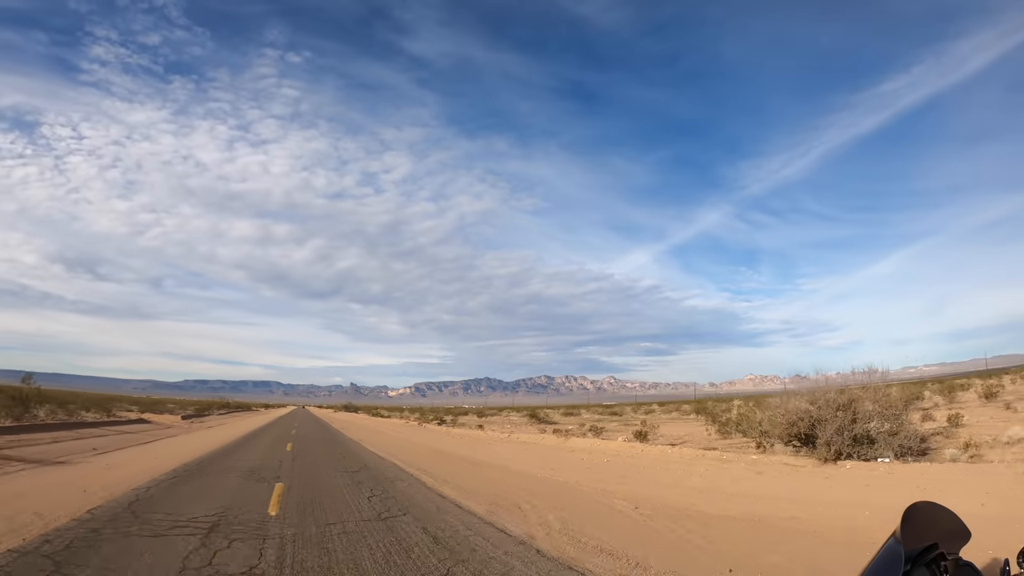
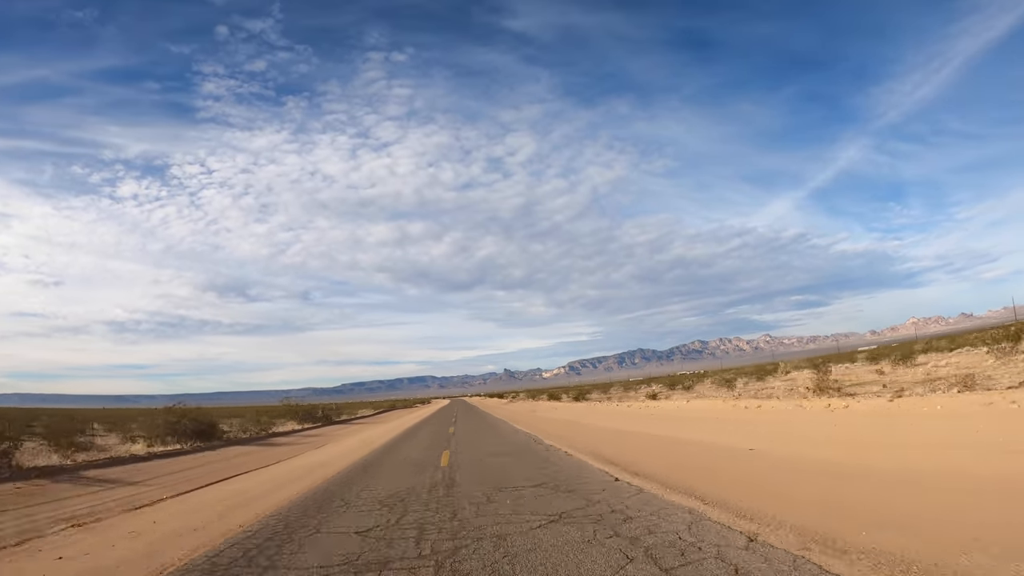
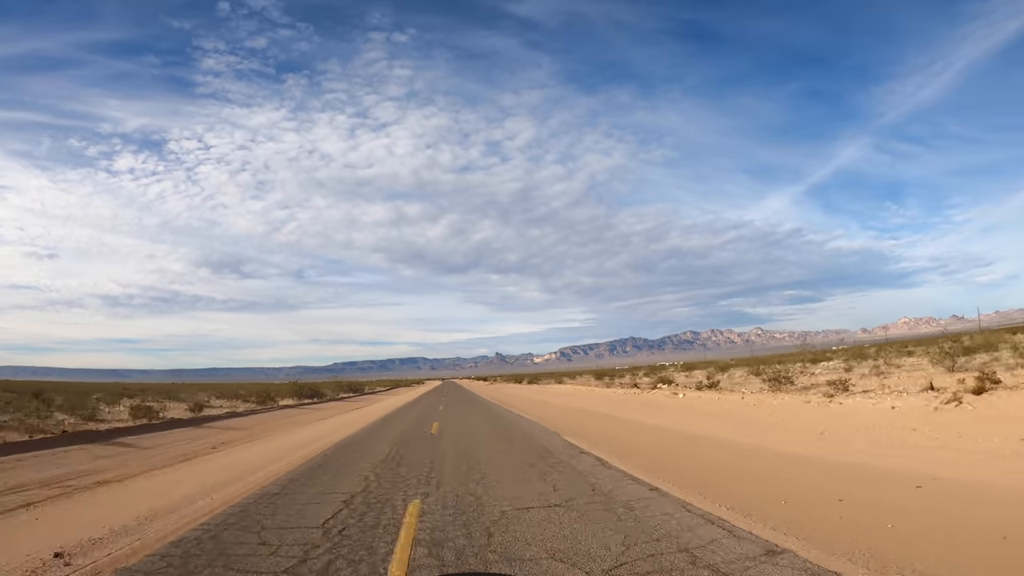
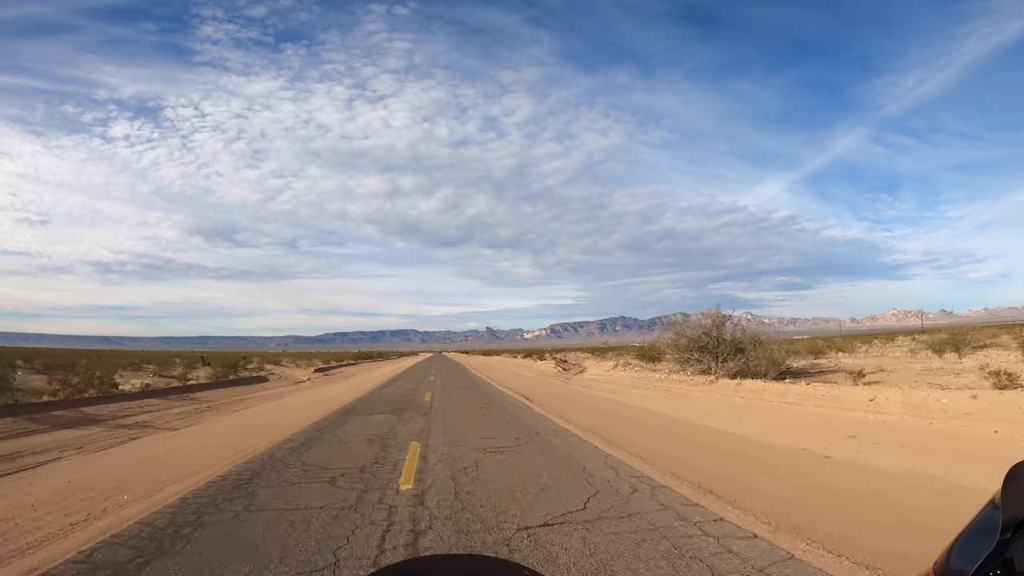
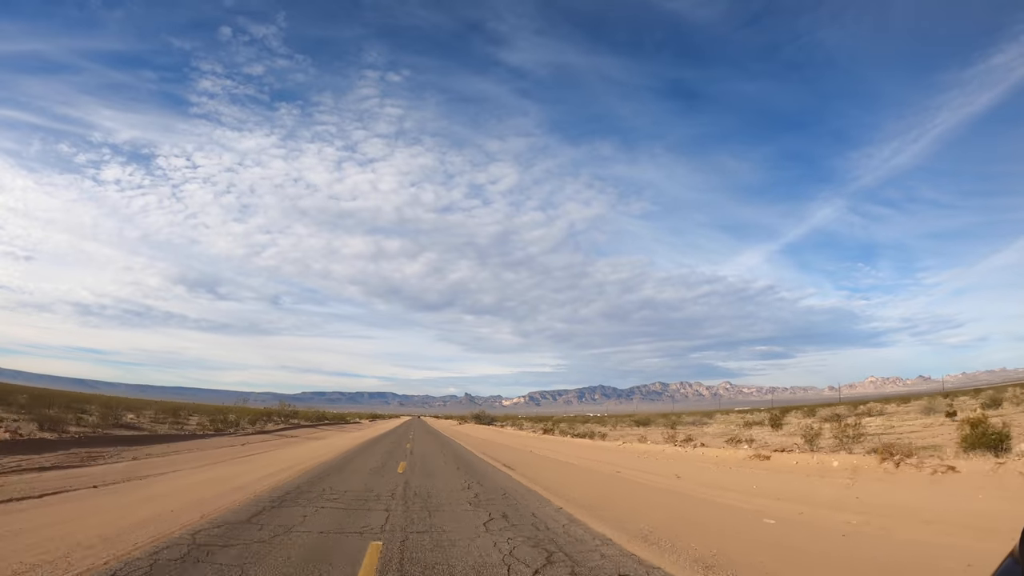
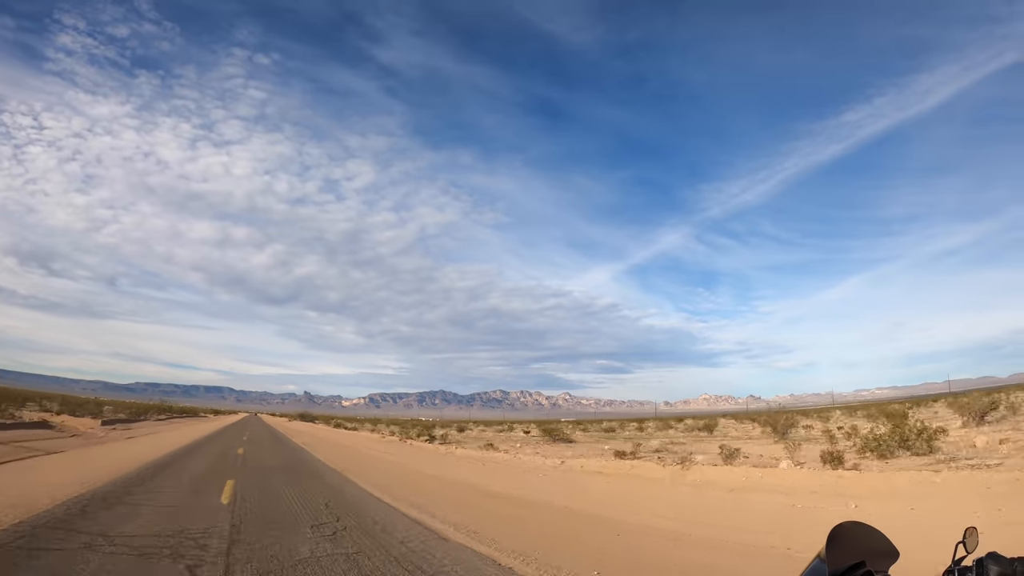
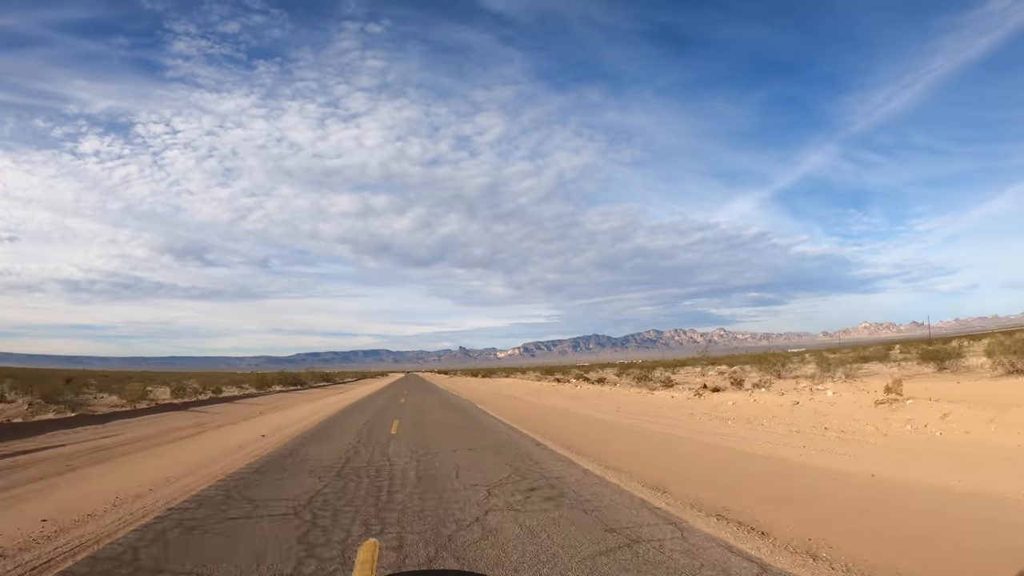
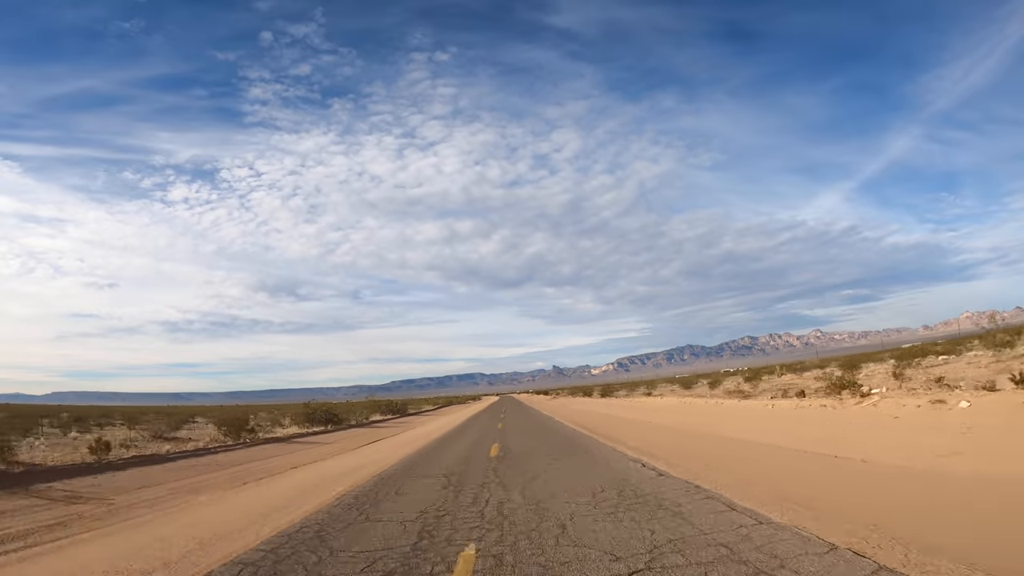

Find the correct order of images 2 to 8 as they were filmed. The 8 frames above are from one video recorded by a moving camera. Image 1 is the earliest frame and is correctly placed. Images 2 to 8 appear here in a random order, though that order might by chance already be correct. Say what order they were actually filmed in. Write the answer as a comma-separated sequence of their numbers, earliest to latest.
6, 5, 4, 7, 3, 8, 2
